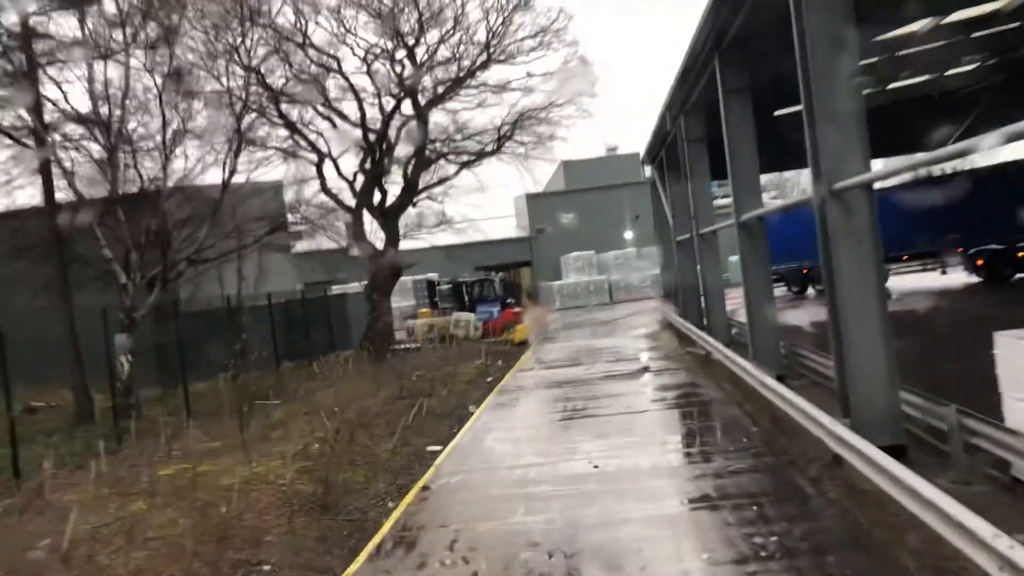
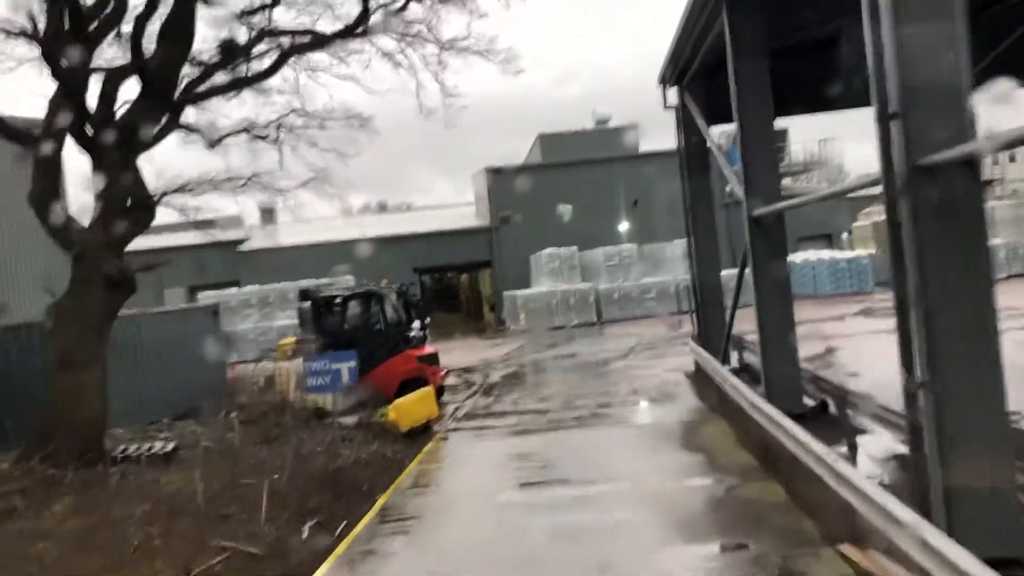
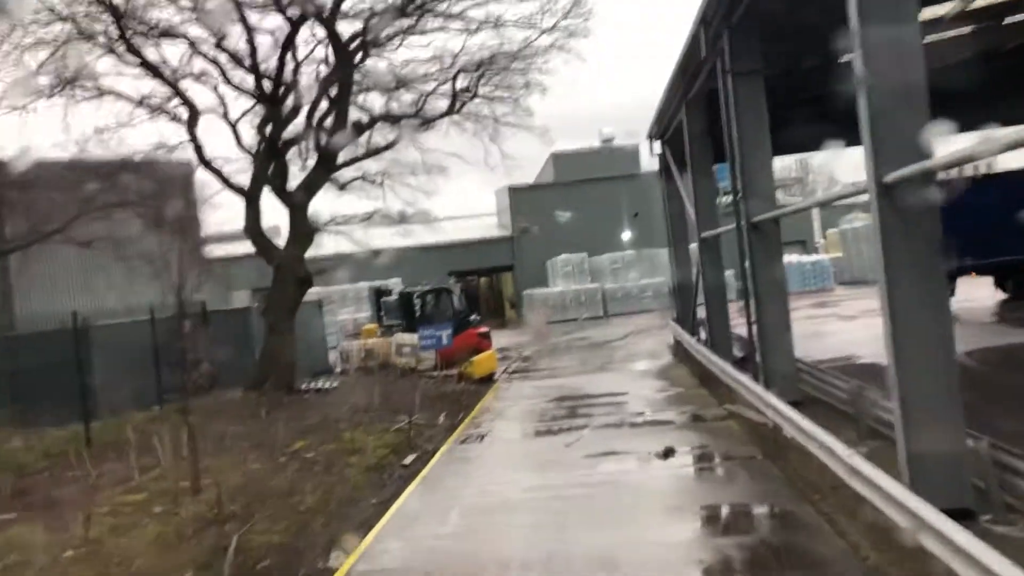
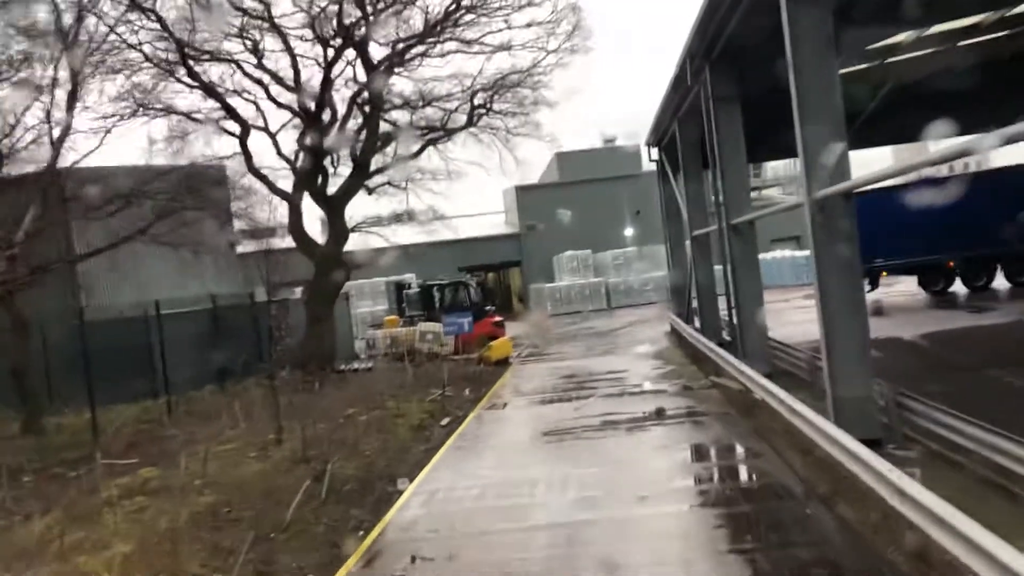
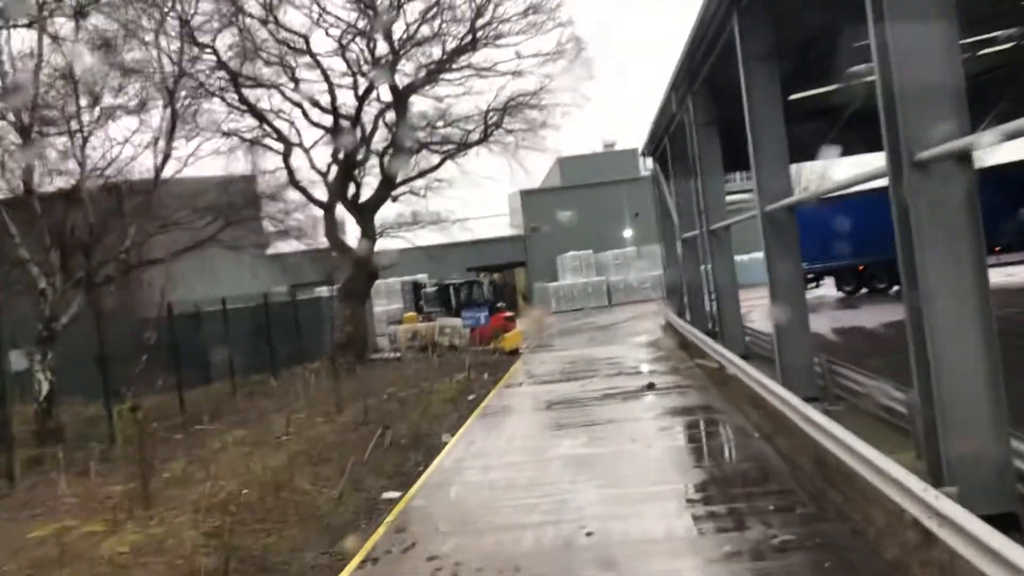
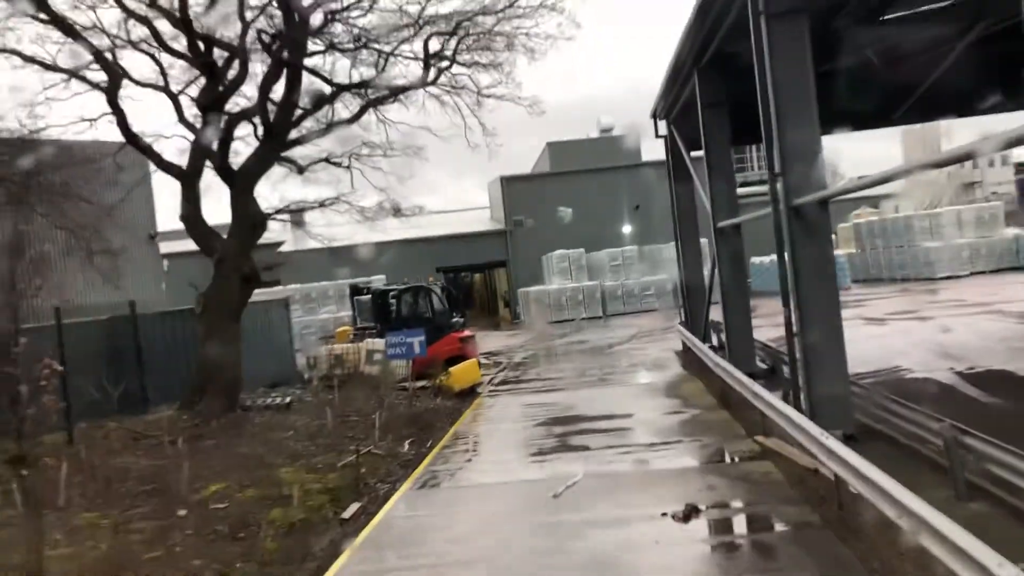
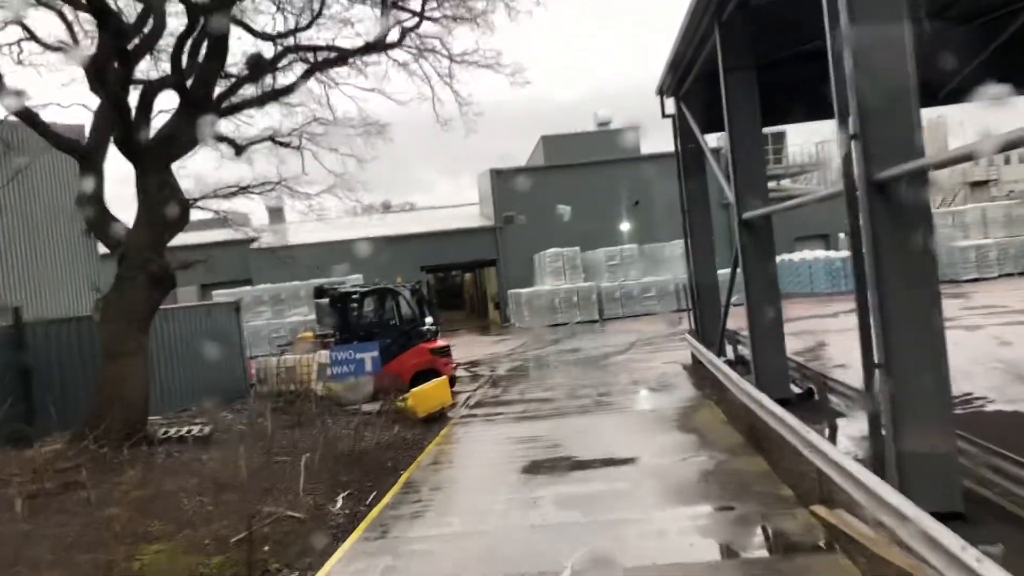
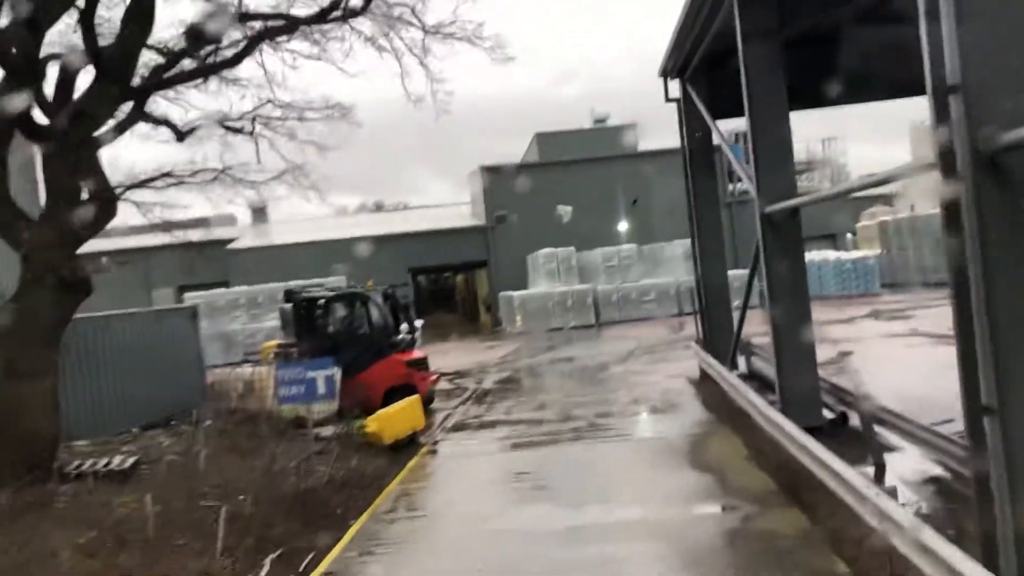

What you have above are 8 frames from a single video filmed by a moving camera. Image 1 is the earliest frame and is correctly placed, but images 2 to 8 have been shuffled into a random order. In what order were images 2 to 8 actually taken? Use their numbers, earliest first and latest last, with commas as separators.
5, 4, 3, 6, 7, 2, 8
